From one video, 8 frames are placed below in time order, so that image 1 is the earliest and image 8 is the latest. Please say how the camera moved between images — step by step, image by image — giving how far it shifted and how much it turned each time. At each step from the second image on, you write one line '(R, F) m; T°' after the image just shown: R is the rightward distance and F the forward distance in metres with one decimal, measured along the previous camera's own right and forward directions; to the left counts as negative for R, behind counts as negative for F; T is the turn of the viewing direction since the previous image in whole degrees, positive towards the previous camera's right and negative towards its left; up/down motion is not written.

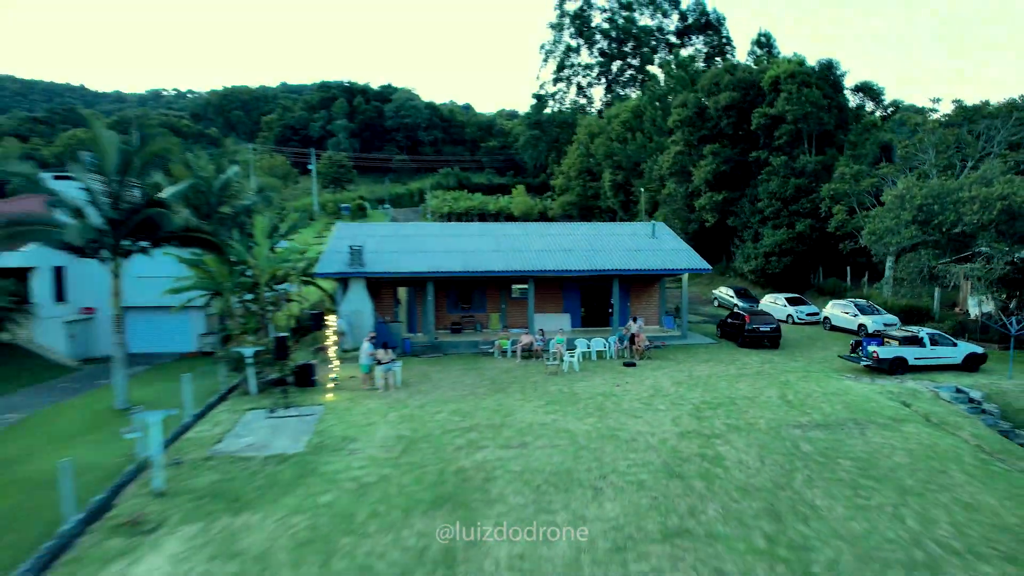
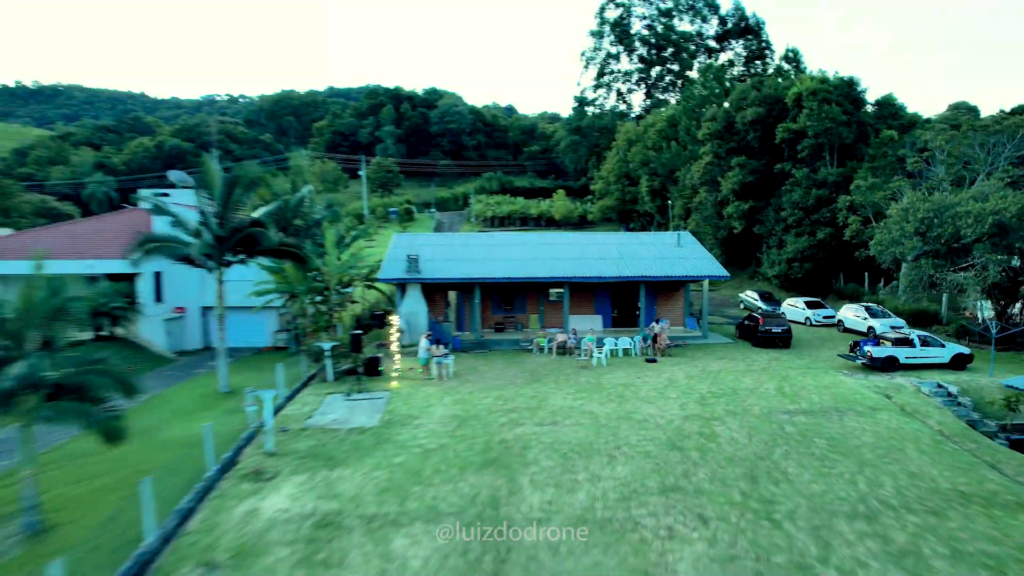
(+0.1, -2.2) m; -4°
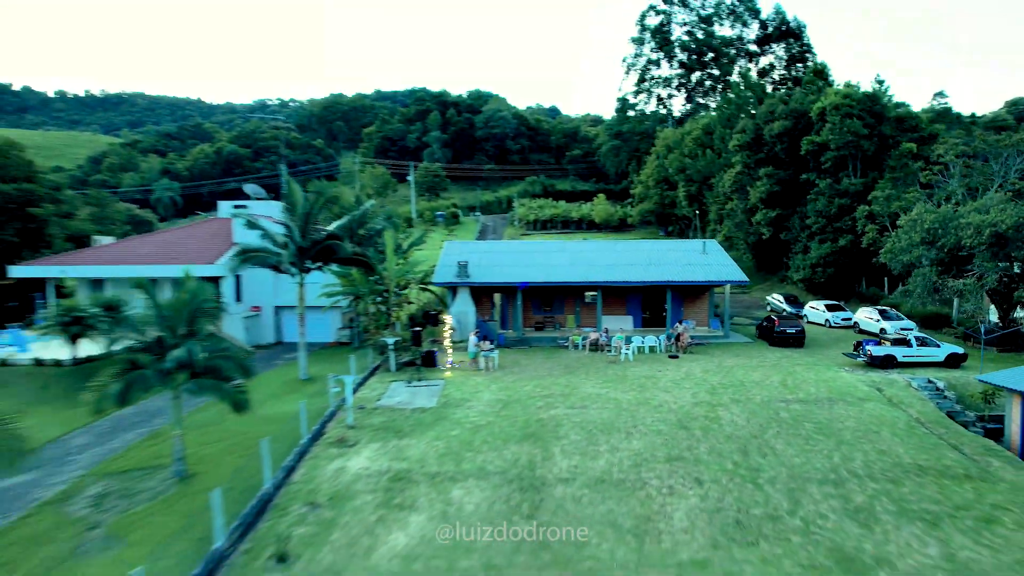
(+0.2, -2.3) m; -4°
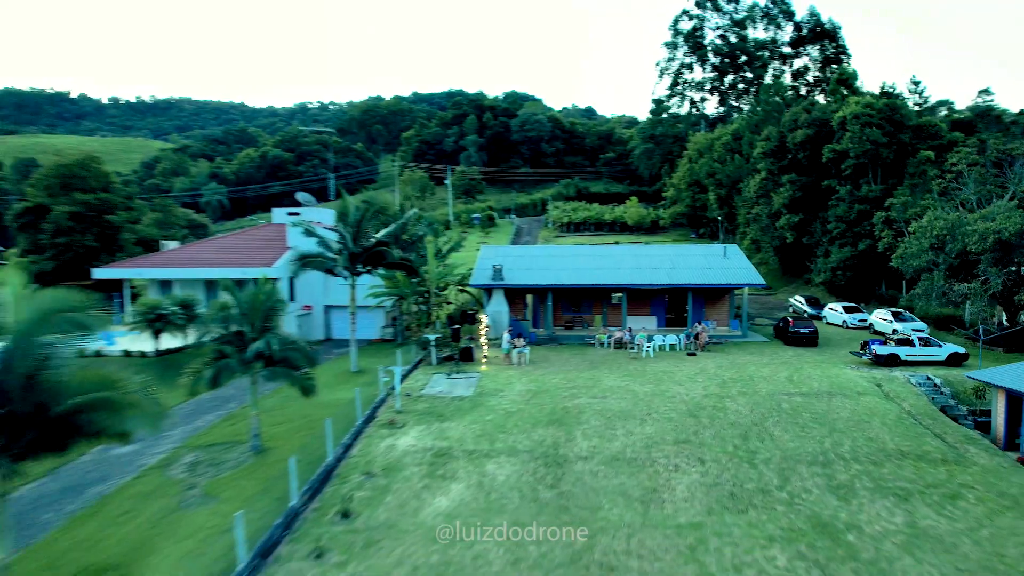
(+0.2, -1.8) m; -3°
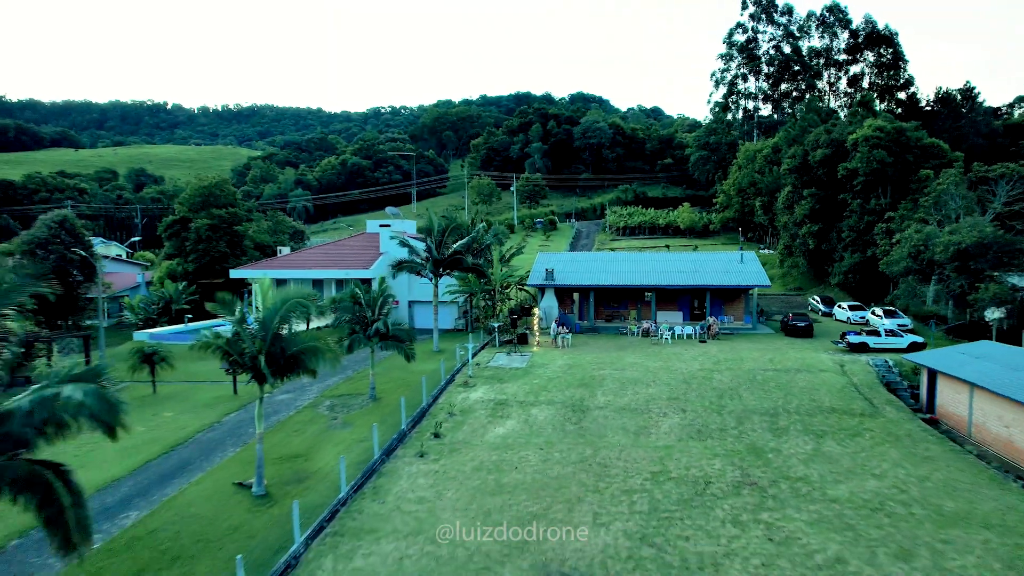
(+0.7, -5.4) m; -6°
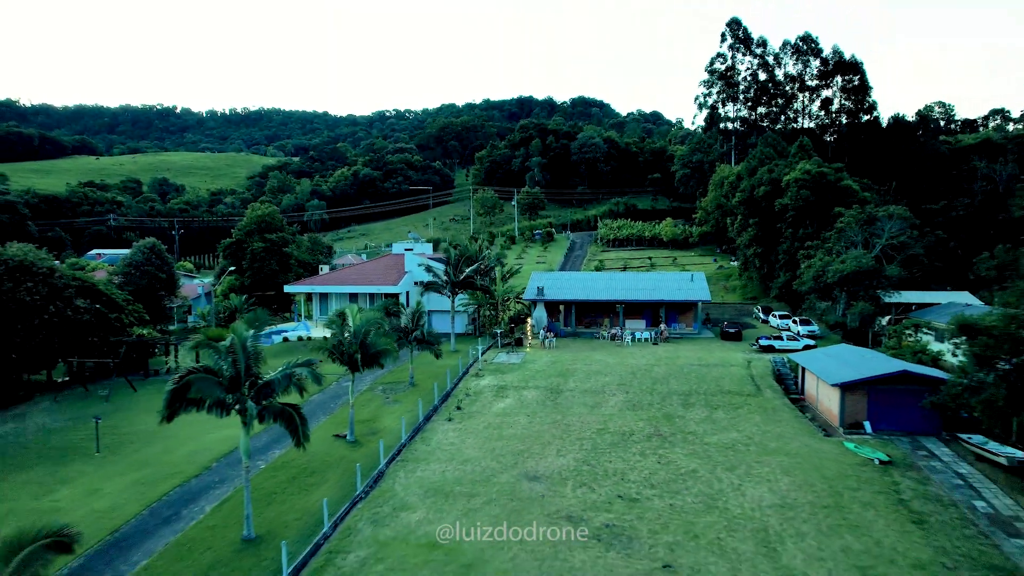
(+0.2, -7.9) m; 0°
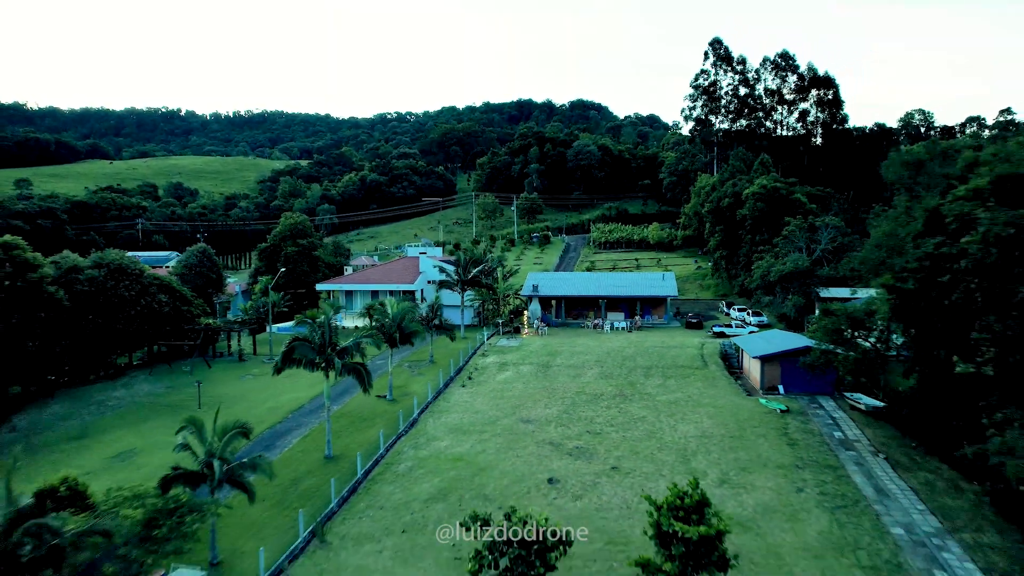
(0.0, -6.8) m; 0°
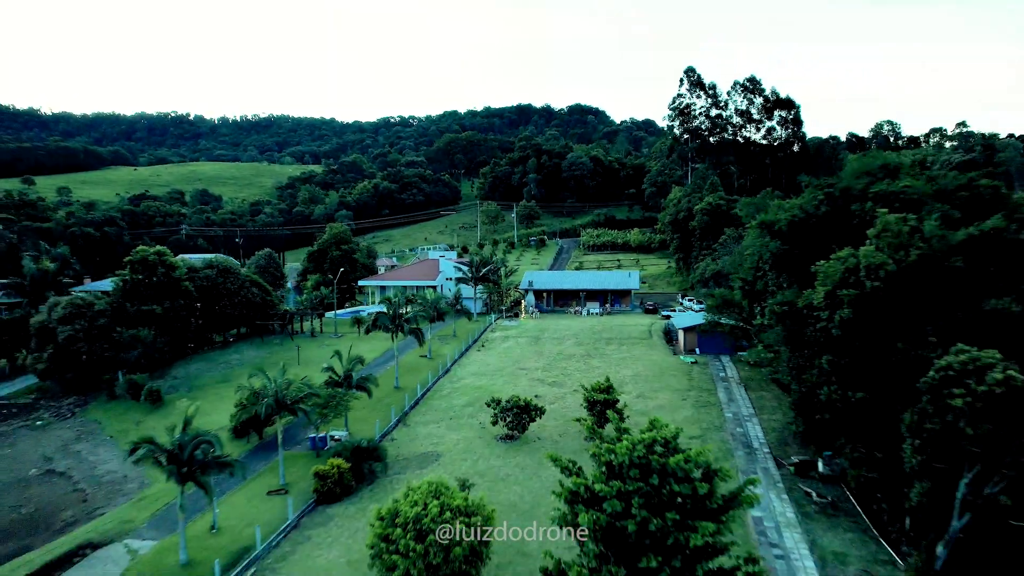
(0.0, -12.6) m; 0°
